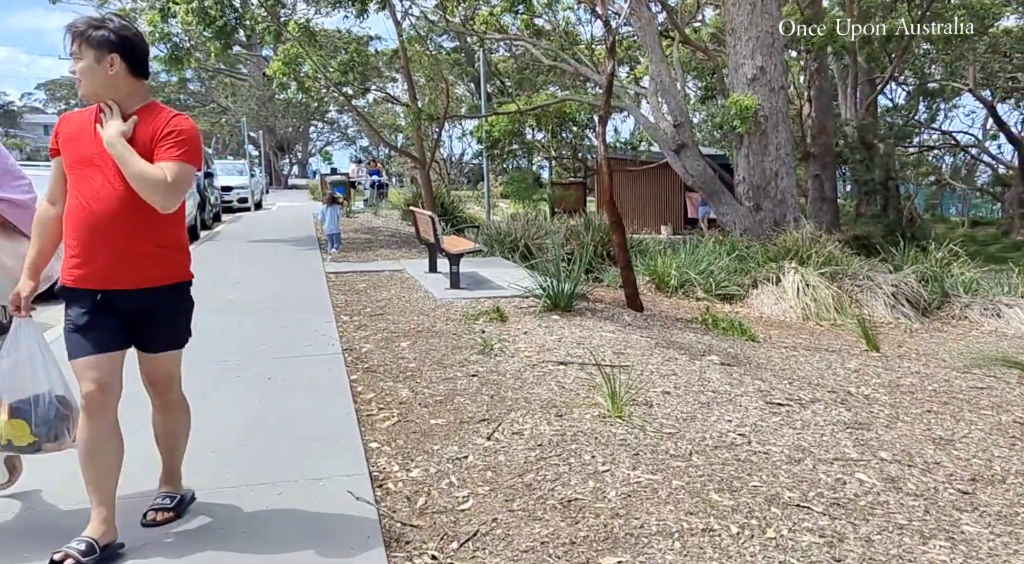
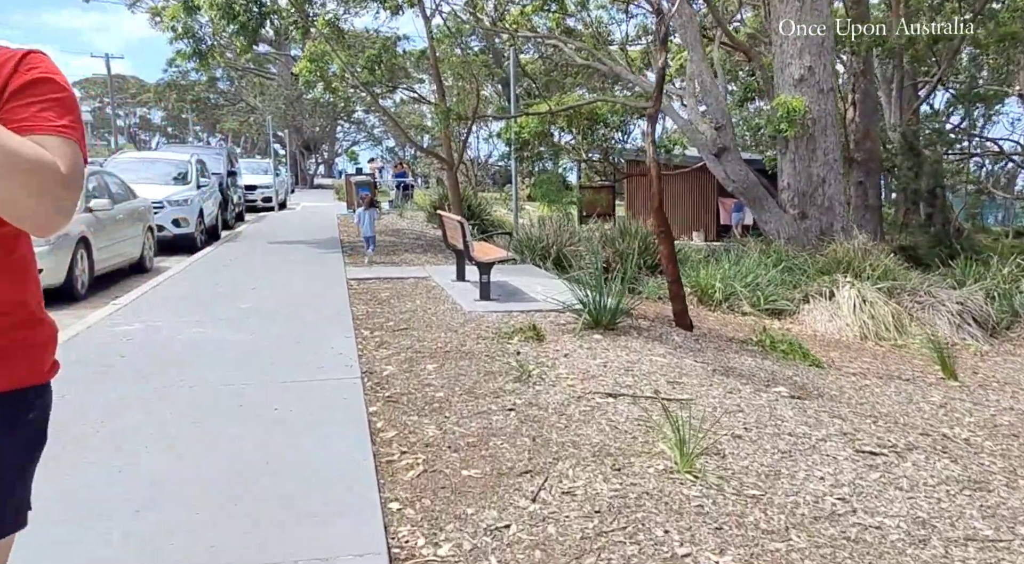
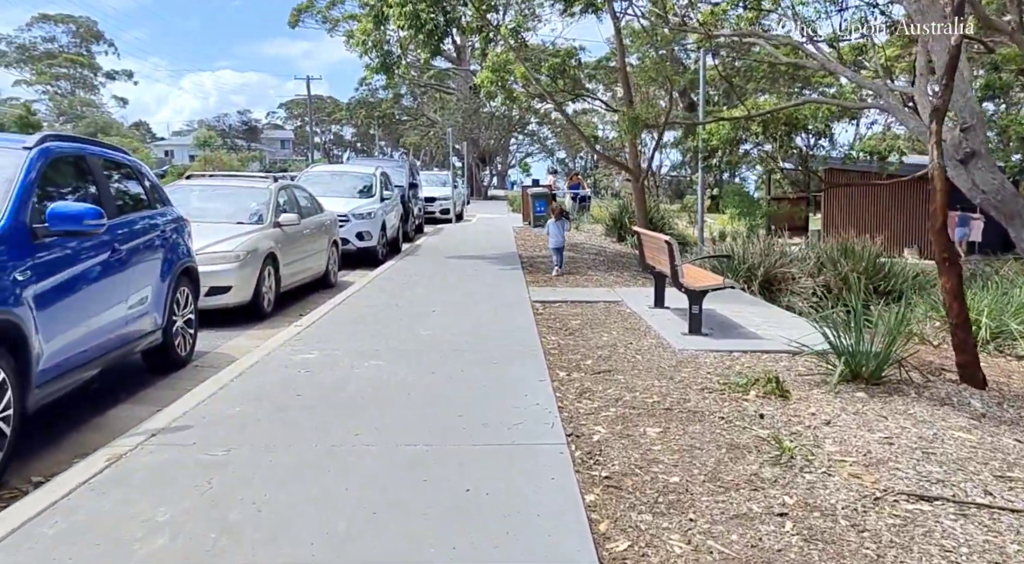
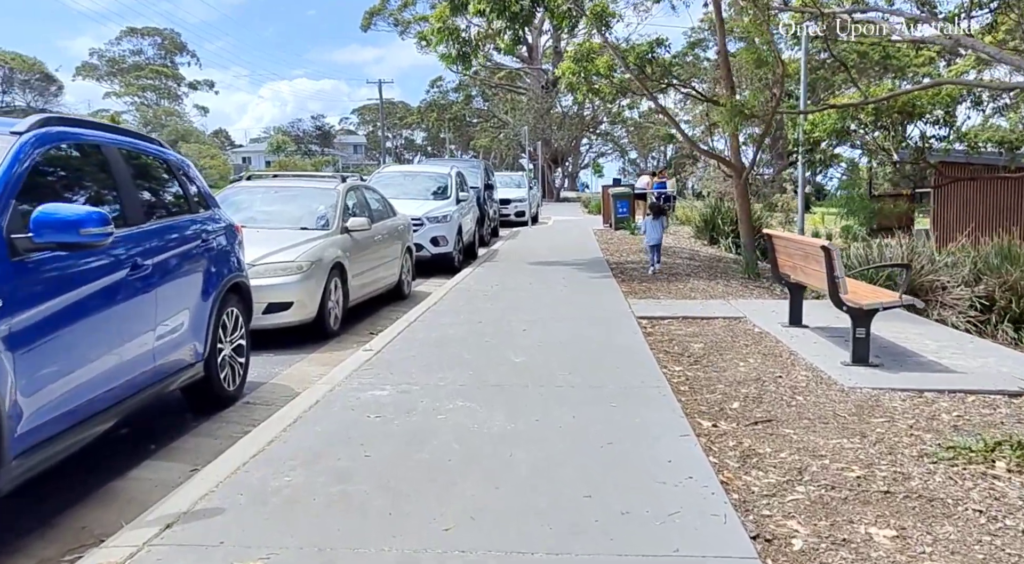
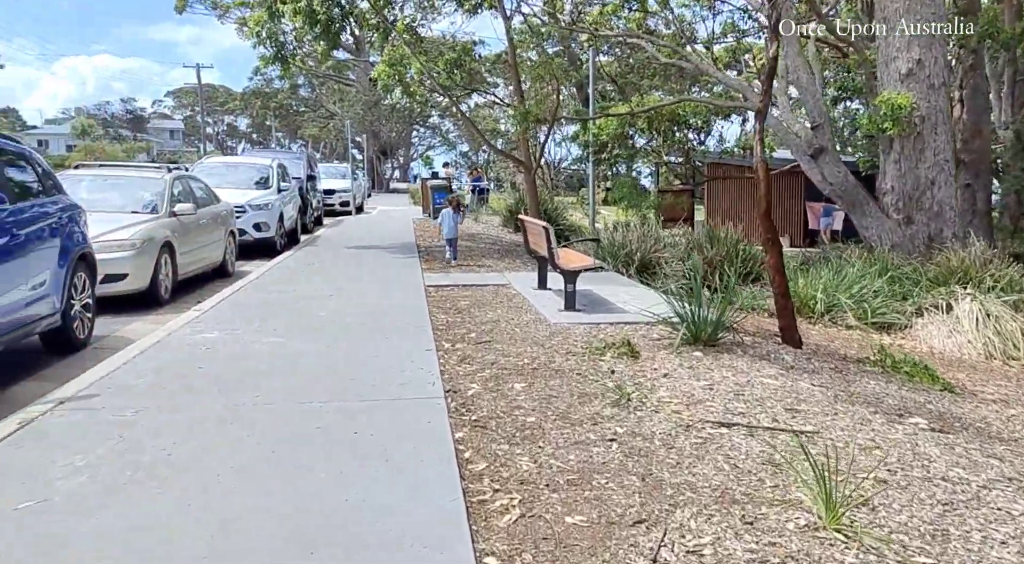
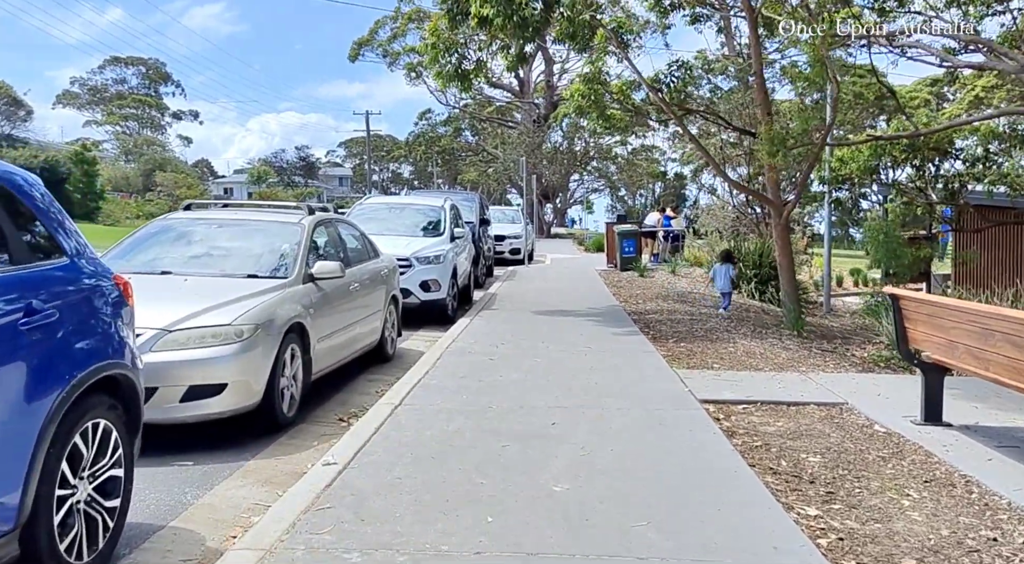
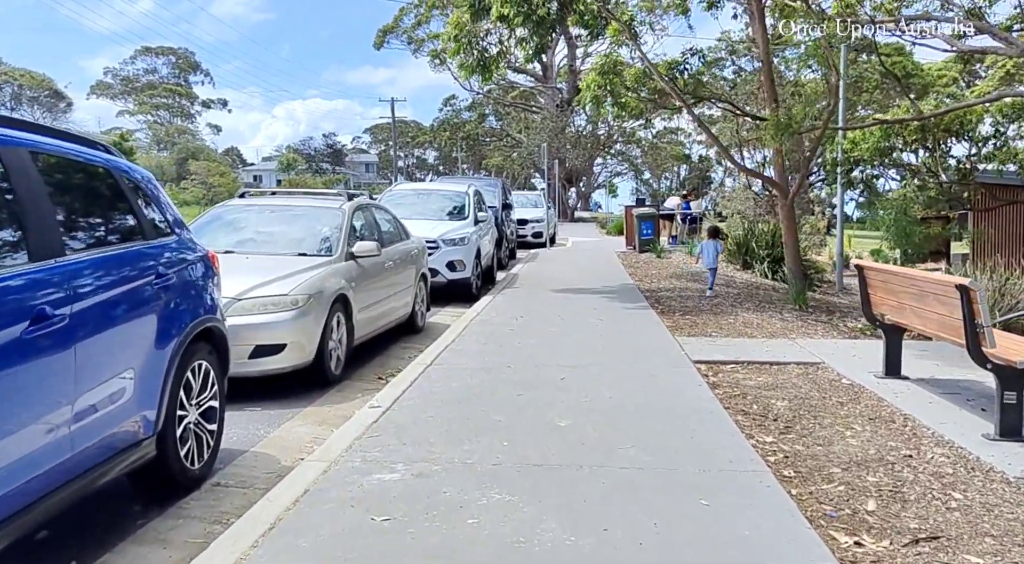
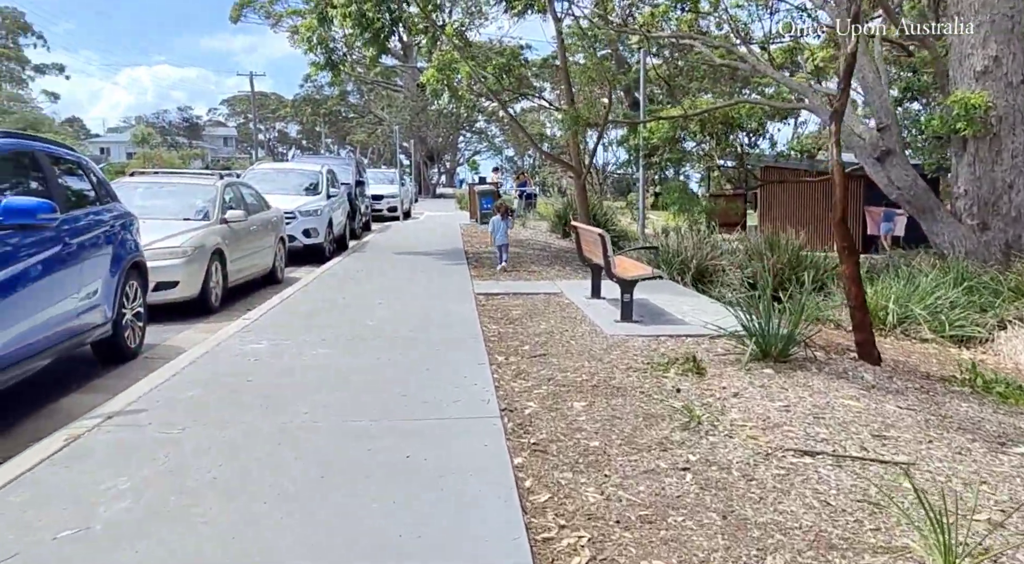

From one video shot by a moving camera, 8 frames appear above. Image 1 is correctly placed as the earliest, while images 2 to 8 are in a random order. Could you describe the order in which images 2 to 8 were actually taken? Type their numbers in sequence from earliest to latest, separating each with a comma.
2, 5, 8, 3, 4, 7, 6
